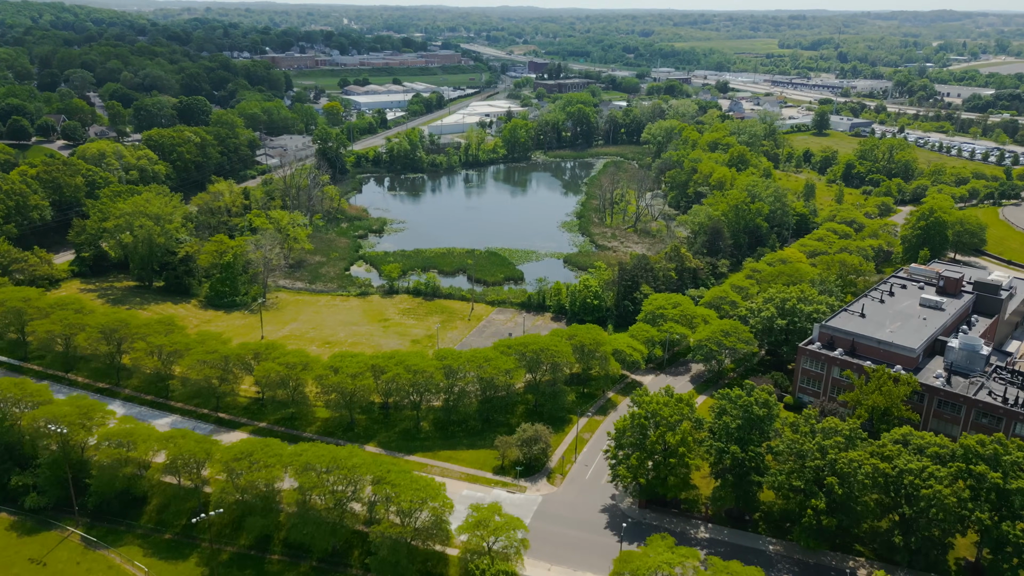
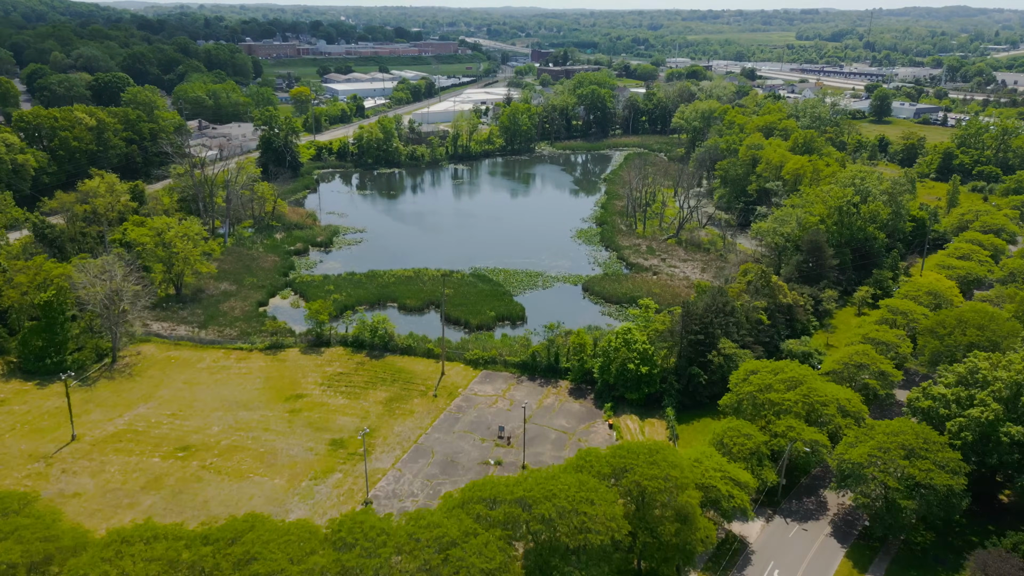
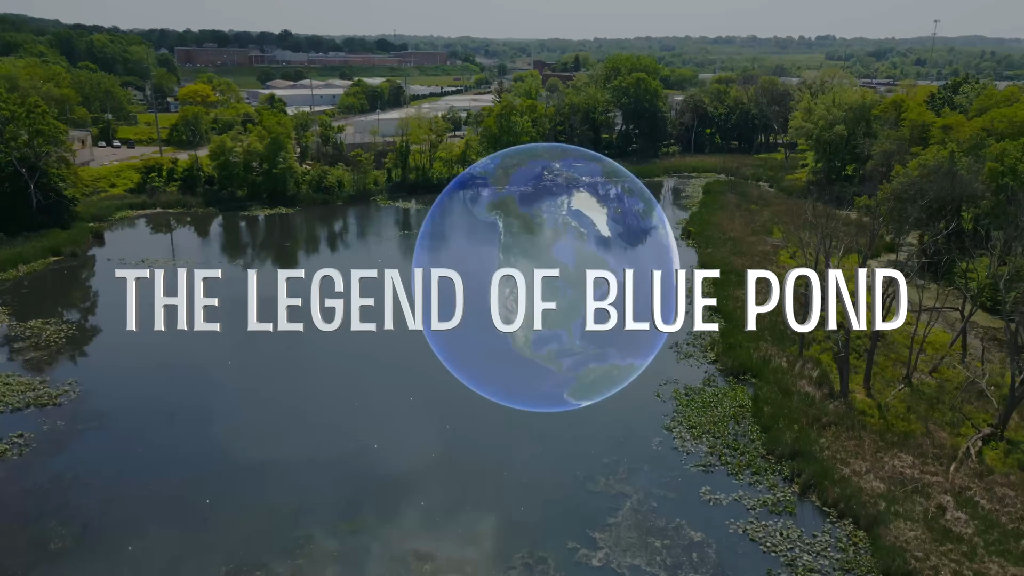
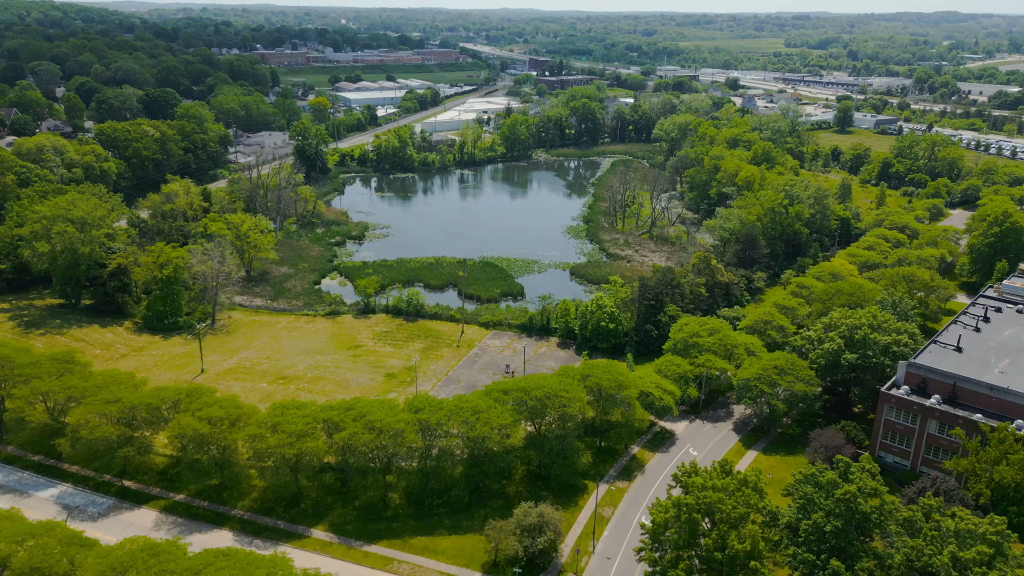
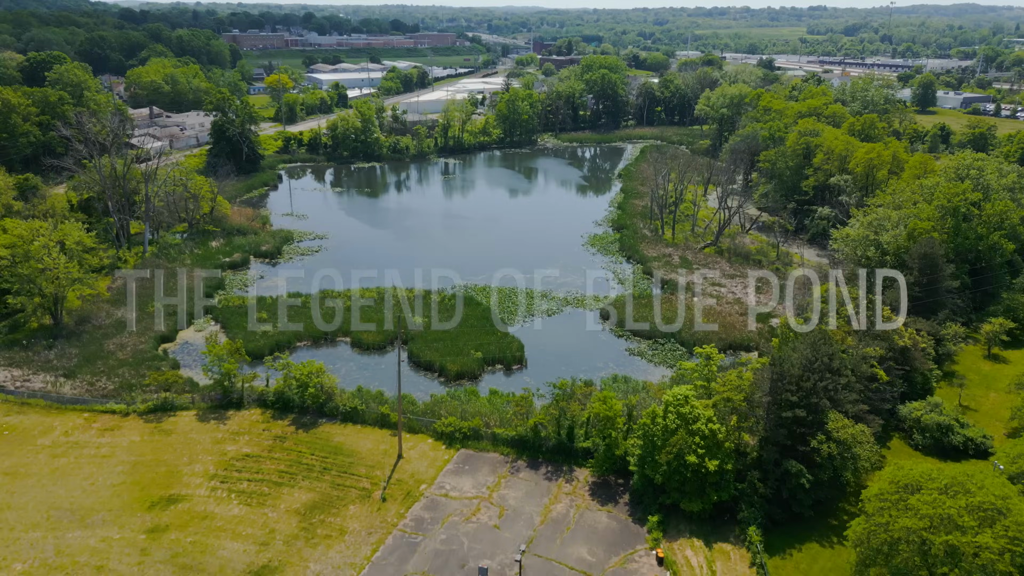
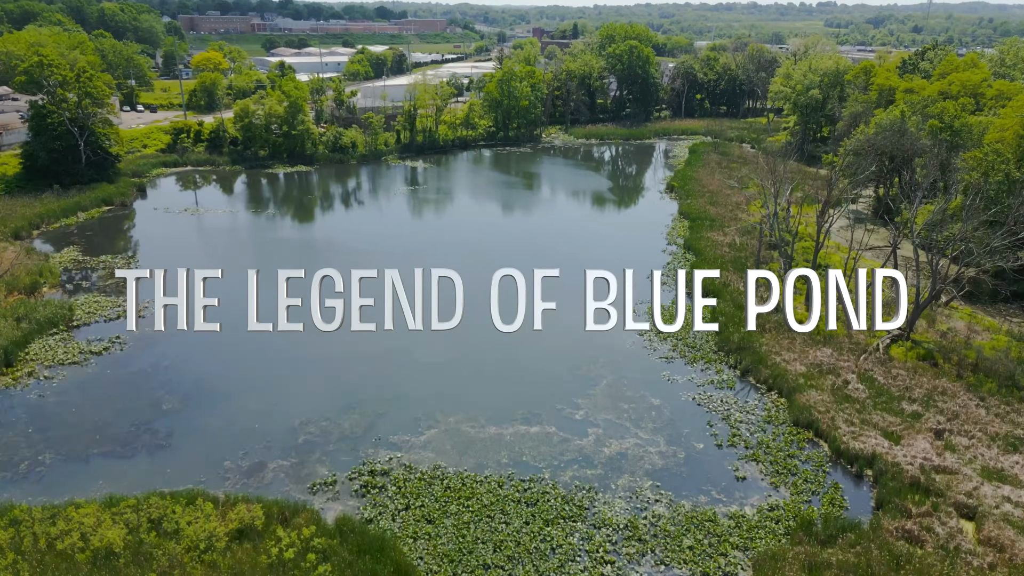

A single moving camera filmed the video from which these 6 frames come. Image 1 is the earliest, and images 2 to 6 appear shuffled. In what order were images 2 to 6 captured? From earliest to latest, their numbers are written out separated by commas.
4, 2, 5, 6, 3
